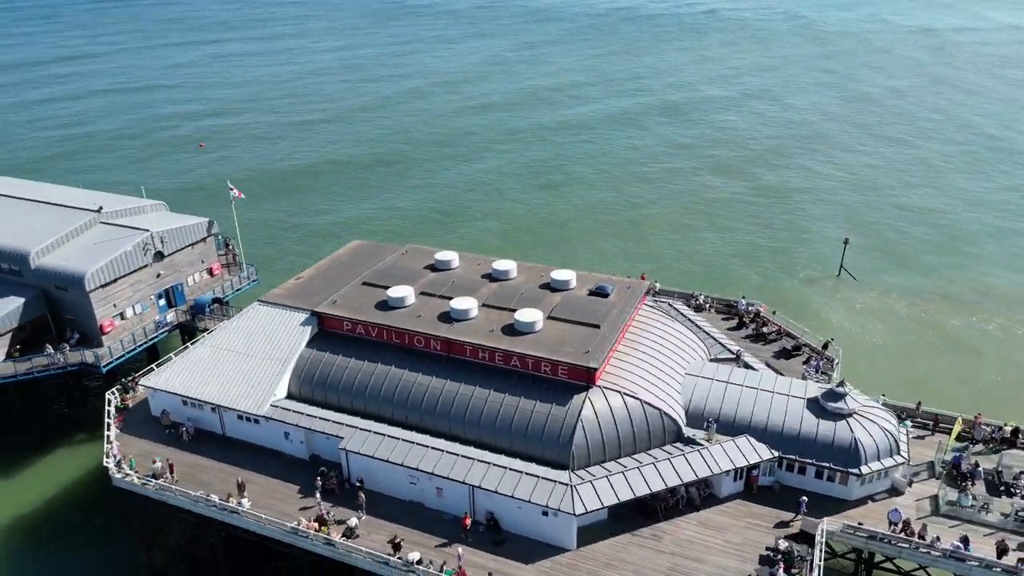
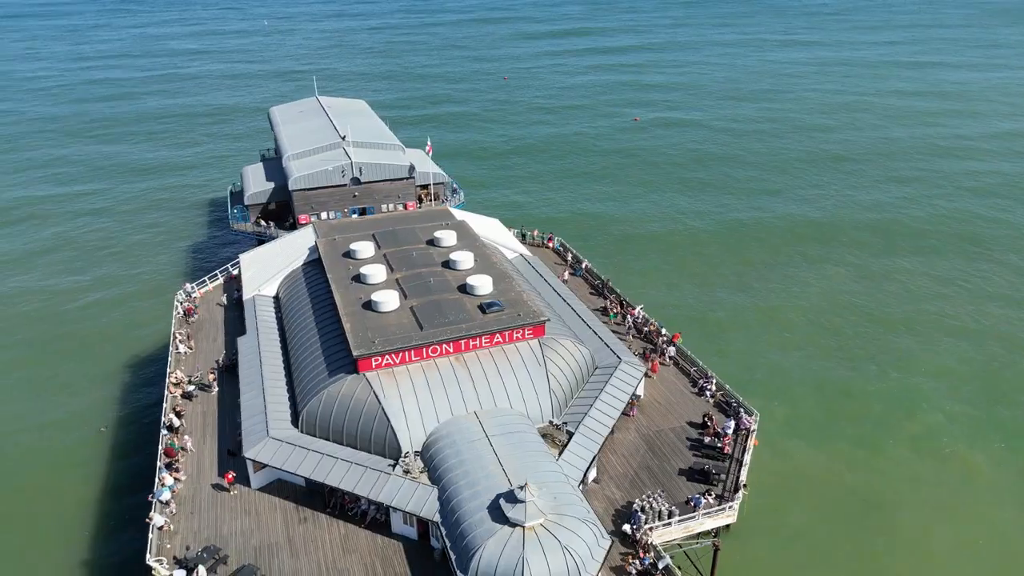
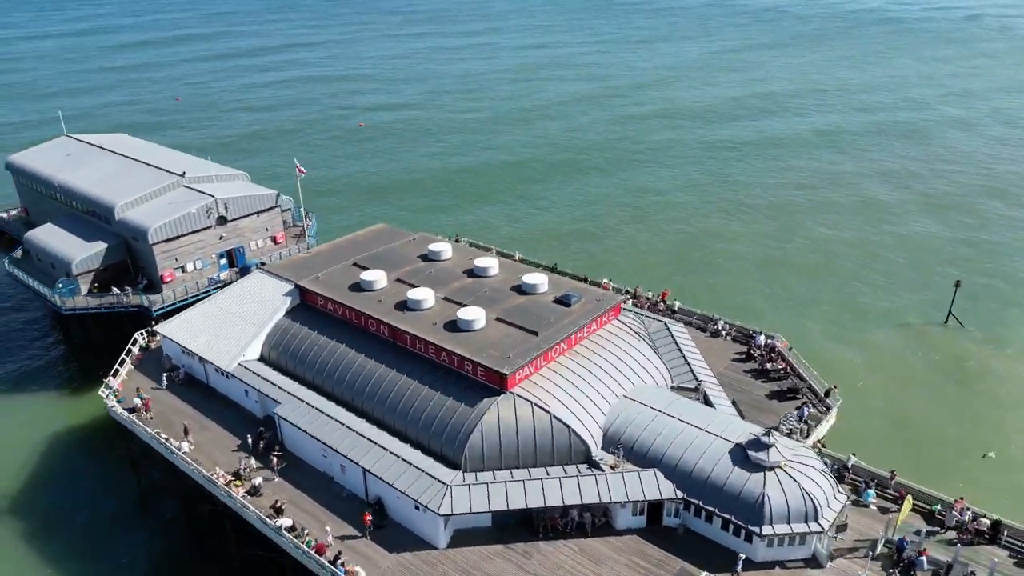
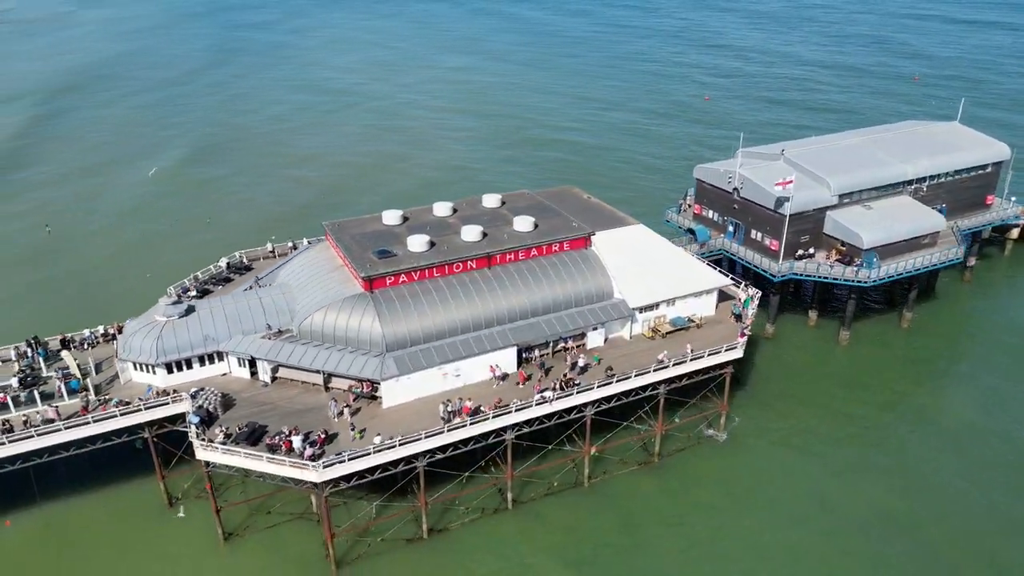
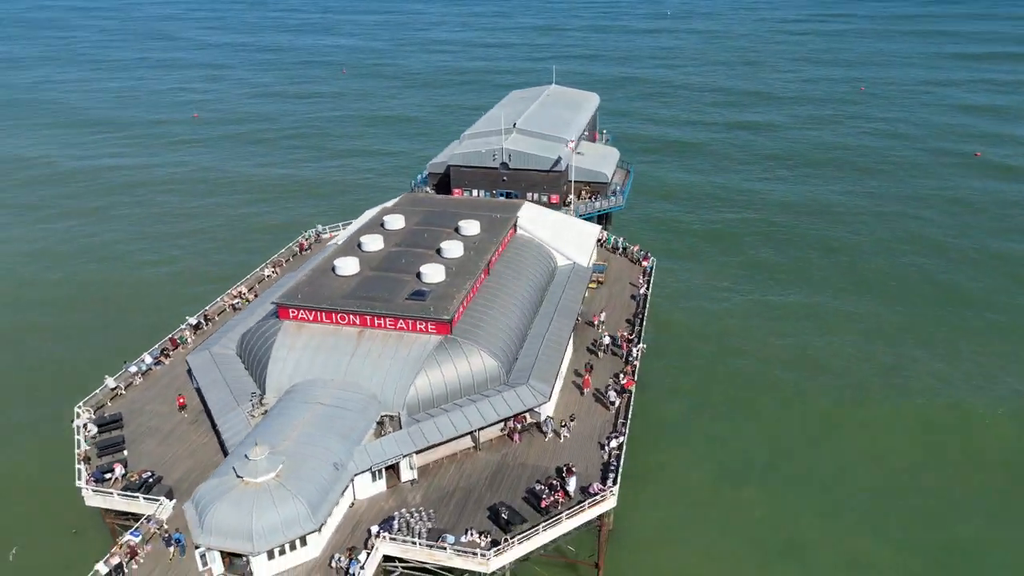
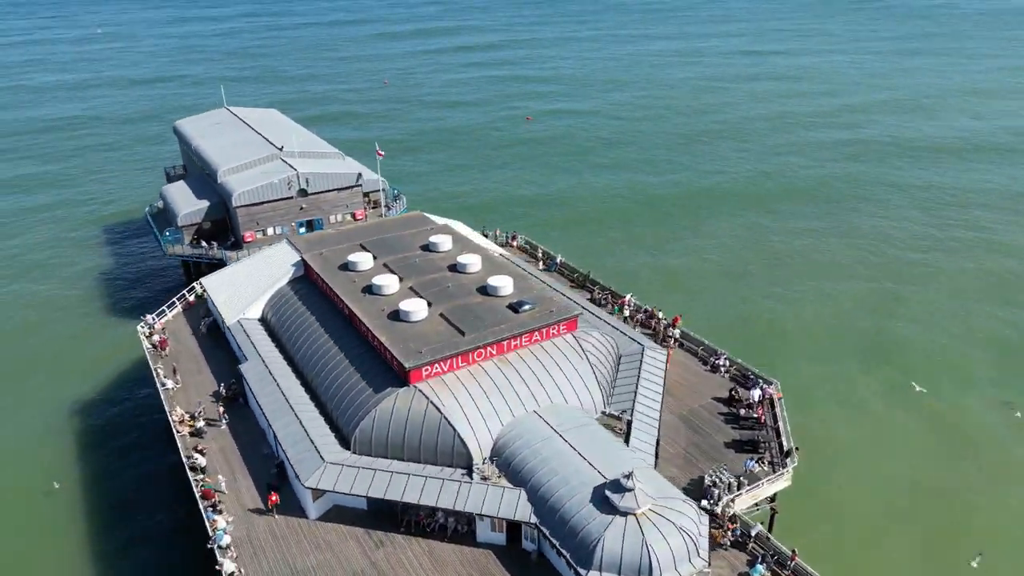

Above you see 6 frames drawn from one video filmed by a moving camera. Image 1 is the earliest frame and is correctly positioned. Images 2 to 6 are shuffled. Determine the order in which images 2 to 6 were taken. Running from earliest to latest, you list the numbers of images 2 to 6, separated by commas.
3, 6, 2, 5, 4
